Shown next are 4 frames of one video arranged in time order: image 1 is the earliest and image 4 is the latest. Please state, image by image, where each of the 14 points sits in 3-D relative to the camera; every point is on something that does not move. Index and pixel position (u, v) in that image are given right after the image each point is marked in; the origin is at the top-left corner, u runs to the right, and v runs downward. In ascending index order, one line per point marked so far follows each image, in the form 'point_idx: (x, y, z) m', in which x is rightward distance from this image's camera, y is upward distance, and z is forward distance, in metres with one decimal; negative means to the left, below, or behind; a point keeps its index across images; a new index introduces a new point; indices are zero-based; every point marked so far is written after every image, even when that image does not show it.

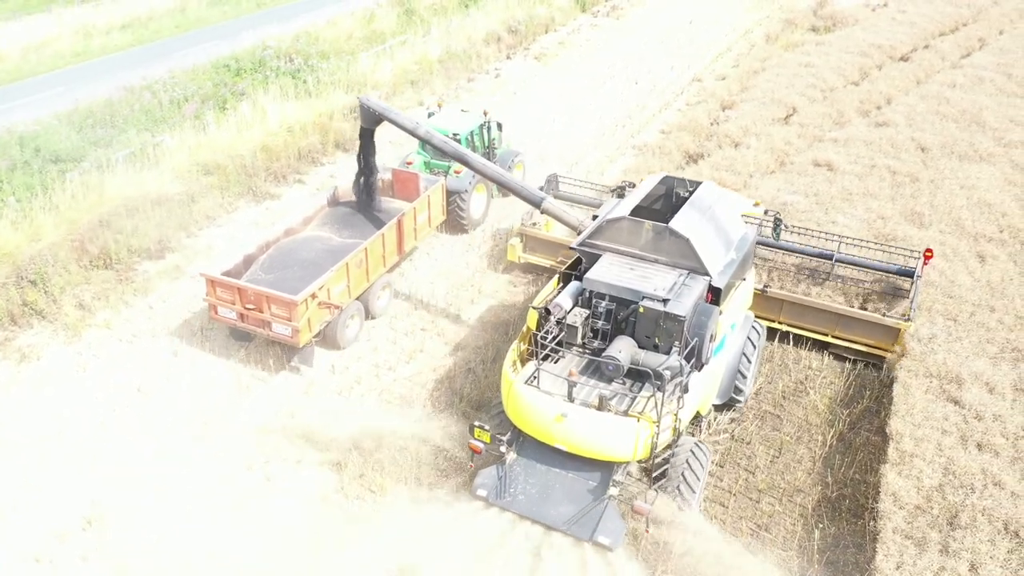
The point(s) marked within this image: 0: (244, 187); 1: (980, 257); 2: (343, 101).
0: (-4.7, +1.8, +13.1) m
1: (+6.5, +0.4, +10.5) m
2: (-3.7, +4.0, +16.0) m
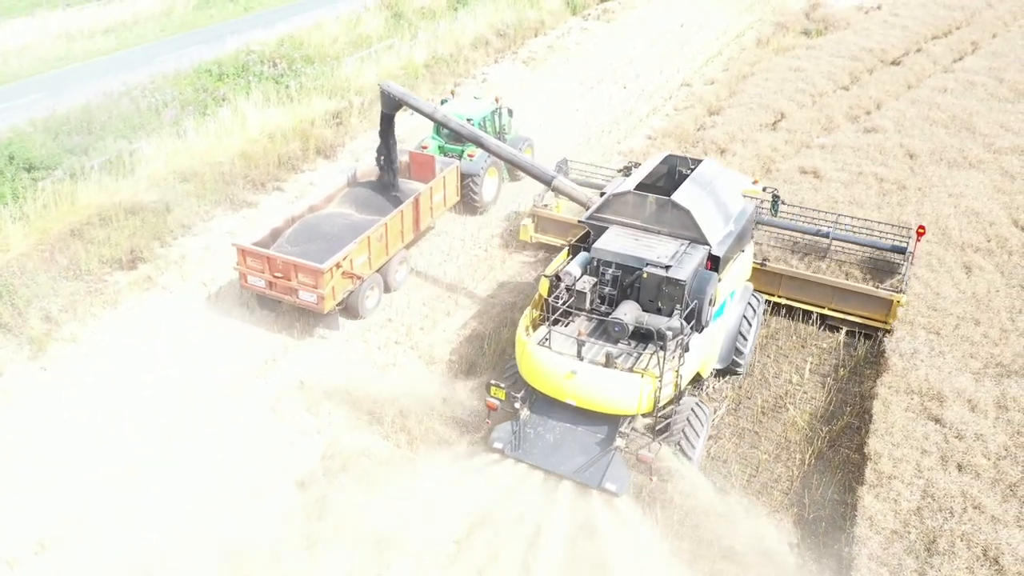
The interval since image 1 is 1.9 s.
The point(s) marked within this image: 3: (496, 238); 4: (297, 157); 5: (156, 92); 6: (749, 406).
0: (-5.0, +1.6, +12.9) m
1: (+6.2, +0.3, +10.3) m
2: (-4.0, +3.8, +15.8) m
3: (-0.3, +0.8, +12.8) m
4: (-4.1, +2.5, +14.2) m
5: (-7.3, +4.0, +15.4) m
6: (+2.8, -1.4, +8.8) m
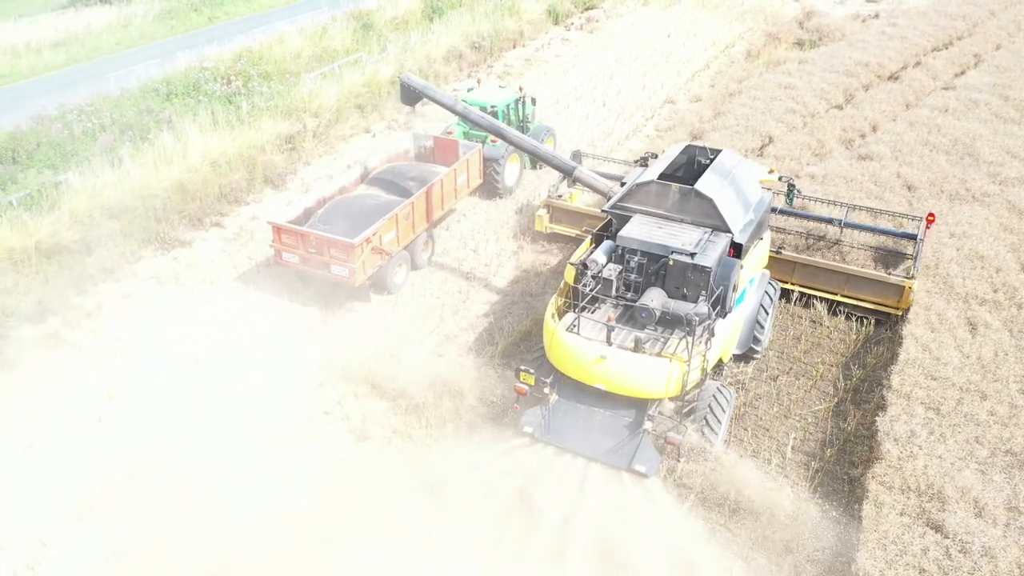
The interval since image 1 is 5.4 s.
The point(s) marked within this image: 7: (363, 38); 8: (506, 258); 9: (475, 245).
0: (-5.7, +0.9, +11.8) m
1: (+5.6, -0.5, +9.1) m
2: (-4.6, +3.1, +14.7) m
3: (-1.0, +0.1, +11.6) m
4: (-4.7, +1.7, +13.1) m
5: (-8.0, +3.3, +14.3) m
6: (+2.1, -2.1, +7.6) m
7: (-3.9, +6.5, +19.6) m
8: (-0.1, +0.5, +12.1) m
9: (-0.6, +0.8, +12.7) m
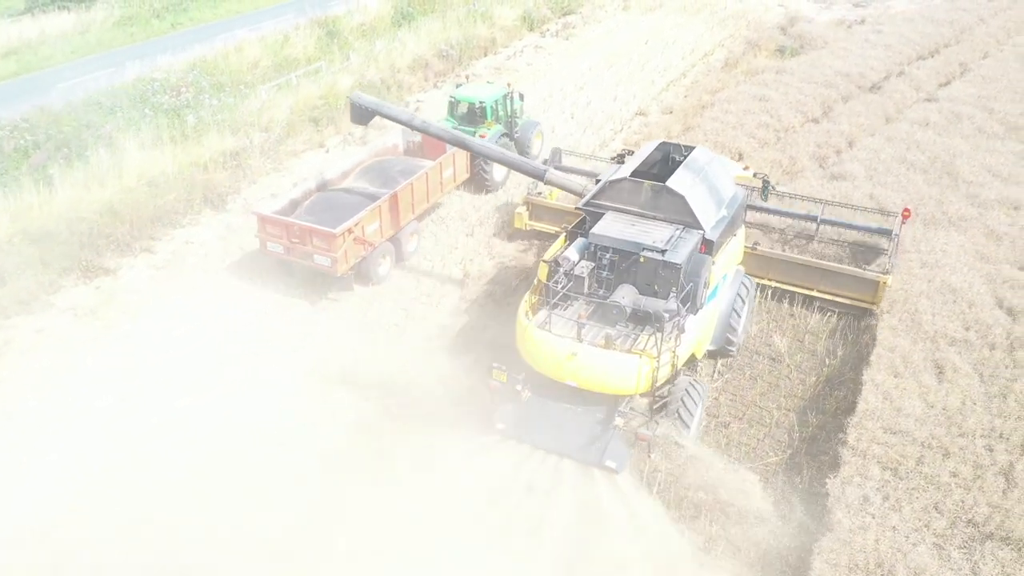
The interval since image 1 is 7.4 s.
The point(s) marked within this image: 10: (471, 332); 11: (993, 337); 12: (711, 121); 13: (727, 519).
0: (-6.5, +0.4, +11.1) m
1: (+4.8, -0.9, +8.4) m
2: (-5.4, +2.7, +14.0) m
3: (-1.8, -0.4, +10.9) m
4: (-5.5, +1.3, +12.4) m
5: (-8.7, +2.9, +13.6) m
6: (+1.3, -2.6, +6.9) m
7: (-4.7, +6.1, +18.9) m
8: (-0.9, +0.1, +11.4) m
9: (-1.4, +0.3, +12.0) m
10: (-0.5, -0.6, +10.2) m
11: (+5.6, -0.6, +8.8) m
12: (+4.0, +3.4, +15.1) m
13: (+2.1, -2.3, +7.2) m
